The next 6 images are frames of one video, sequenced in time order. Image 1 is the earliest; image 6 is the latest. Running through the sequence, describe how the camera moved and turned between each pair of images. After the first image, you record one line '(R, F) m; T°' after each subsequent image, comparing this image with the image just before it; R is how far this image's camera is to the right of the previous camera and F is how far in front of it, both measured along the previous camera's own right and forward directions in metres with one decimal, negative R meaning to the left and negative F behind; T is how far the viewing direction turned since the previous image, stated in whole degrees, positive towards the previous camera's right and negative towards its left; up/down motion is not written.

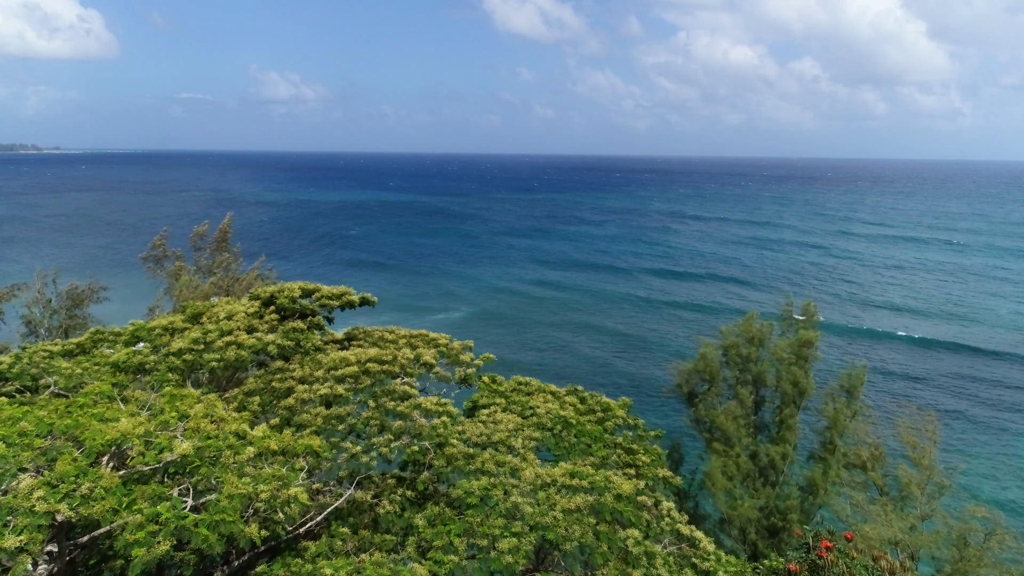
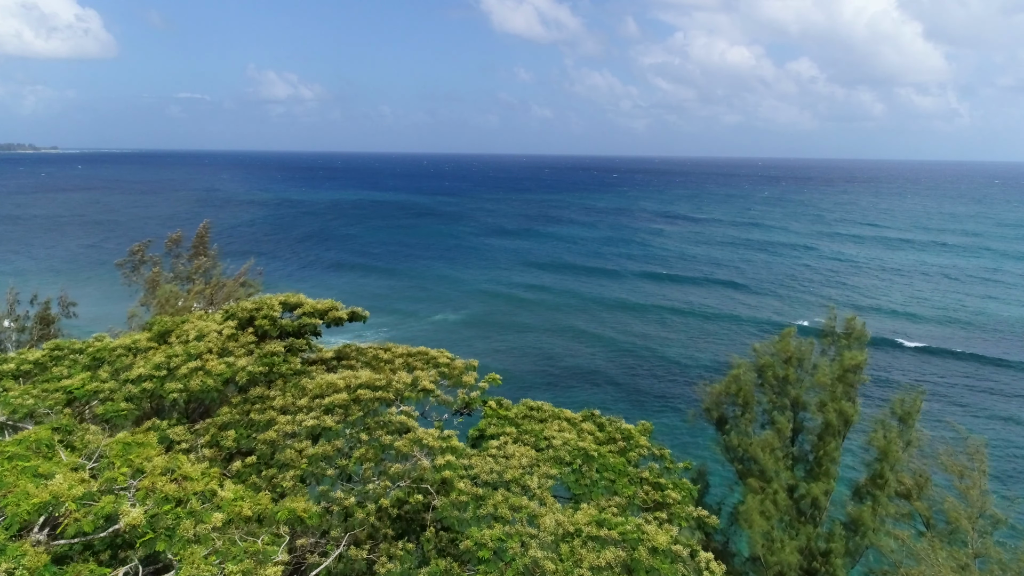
(-0.1, +0.4) m; 0°
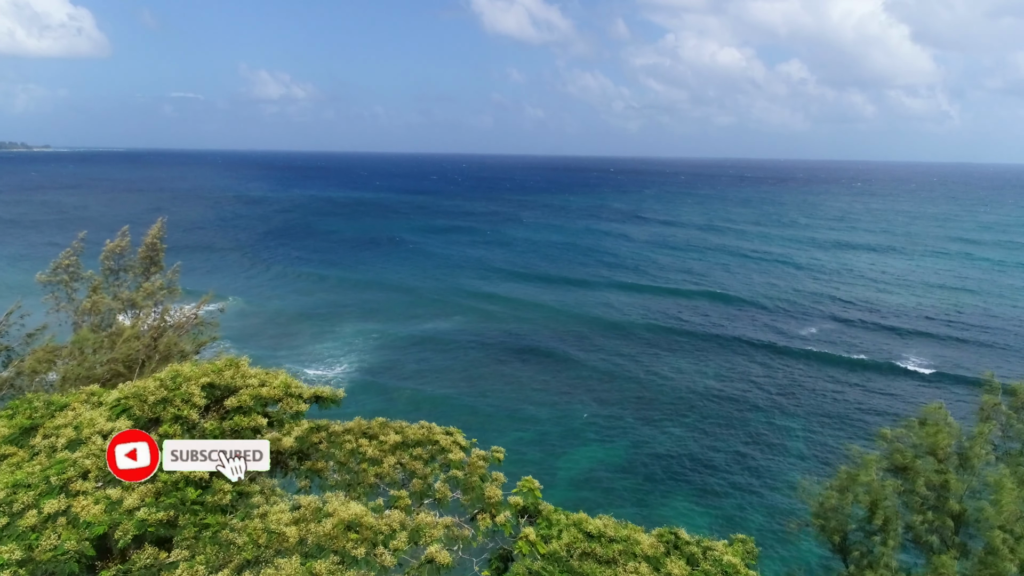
(-0.2, +0.7) m; +1°
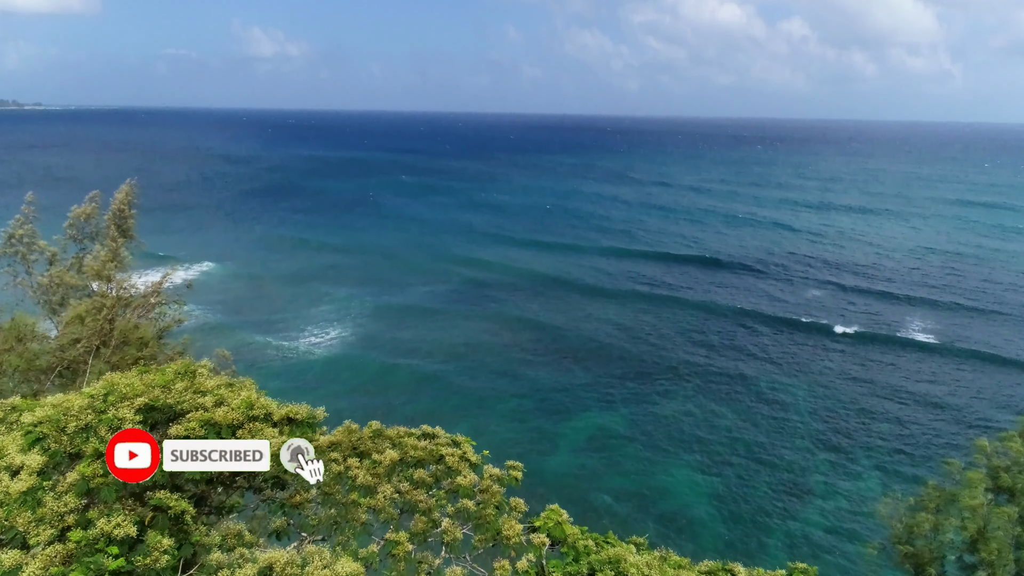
(-0.2, +0.4) m; 0°
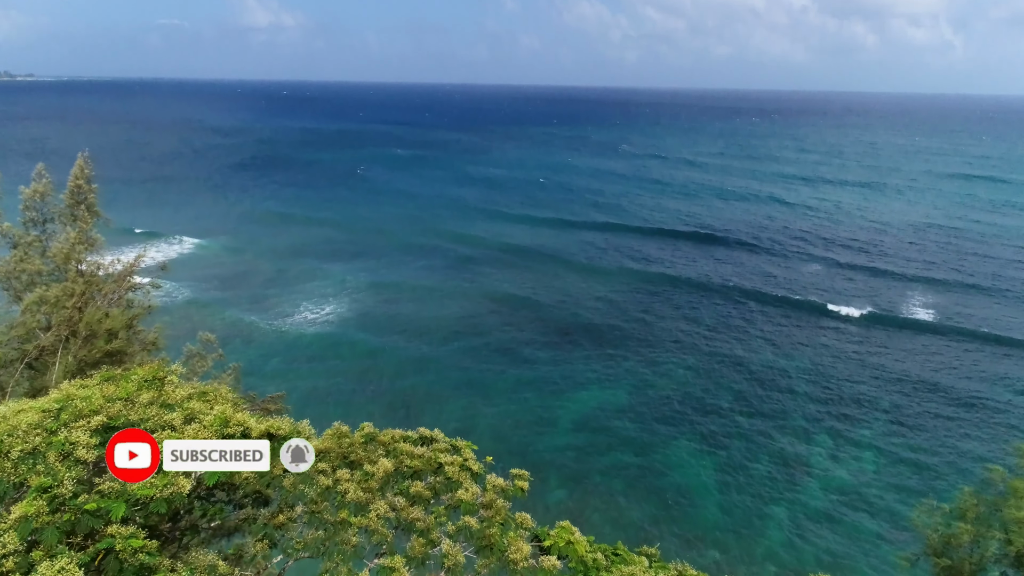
(-0.5, +0.8) m; 0°
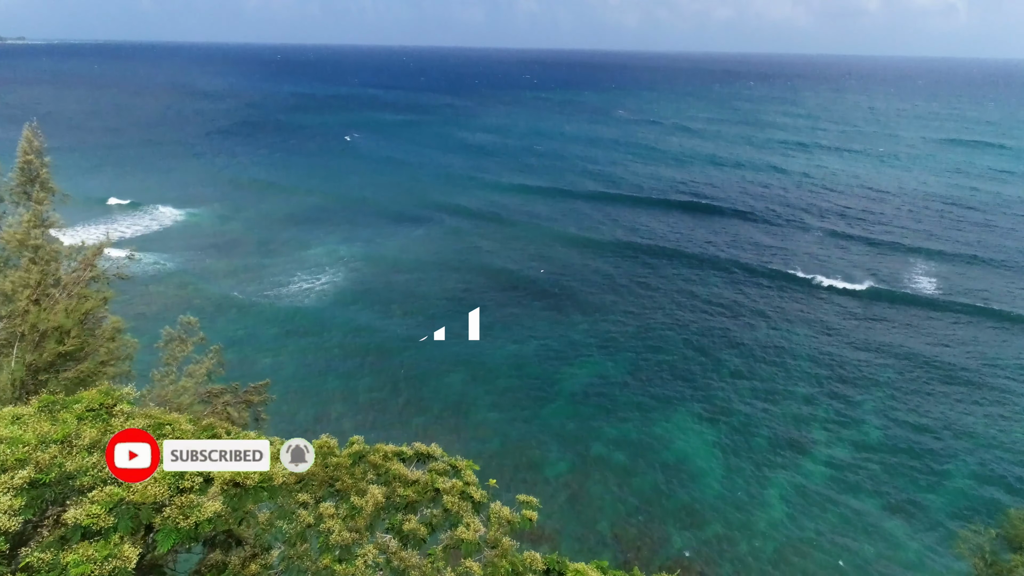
(-0.4, +0.9) m; 0°
